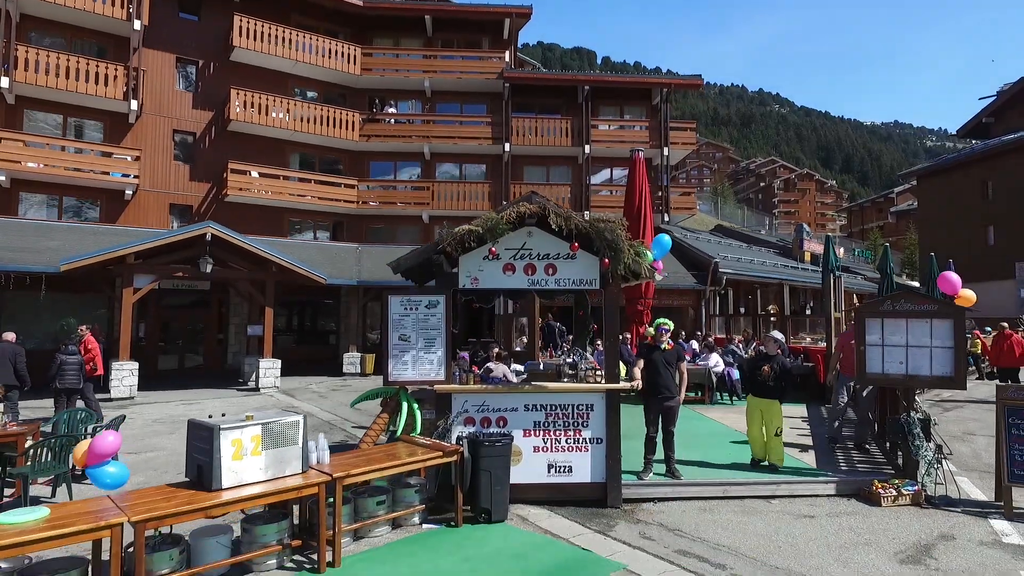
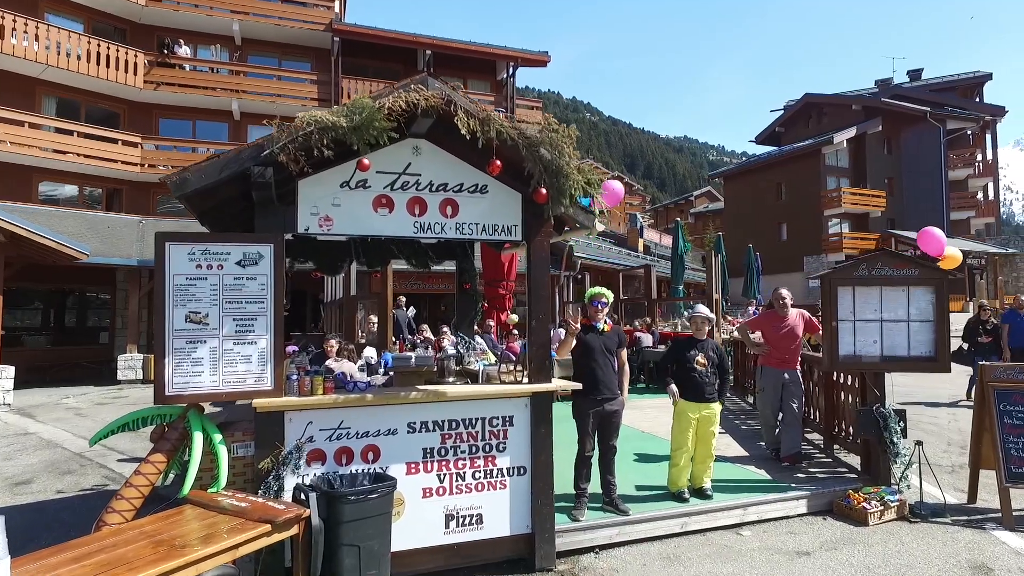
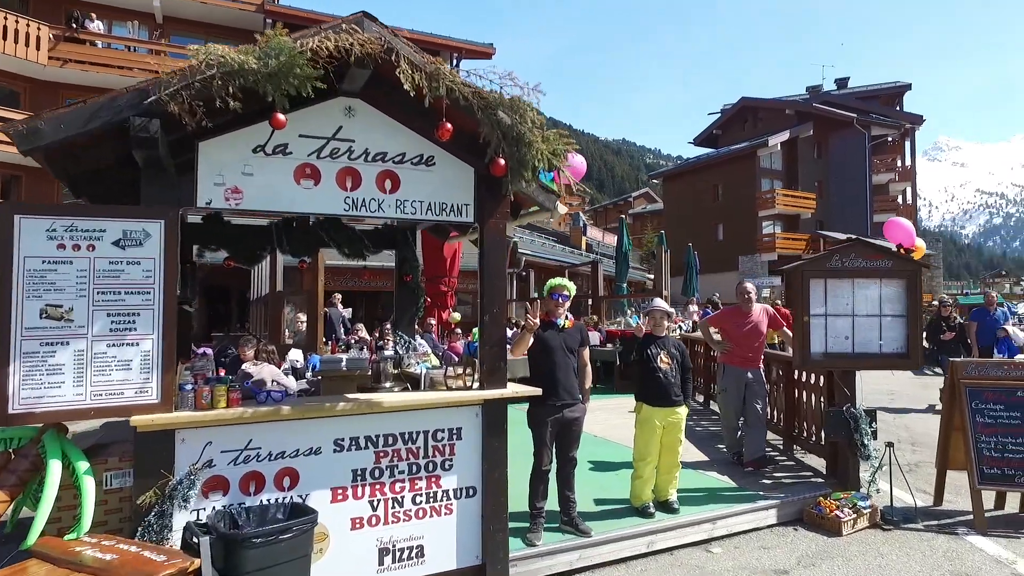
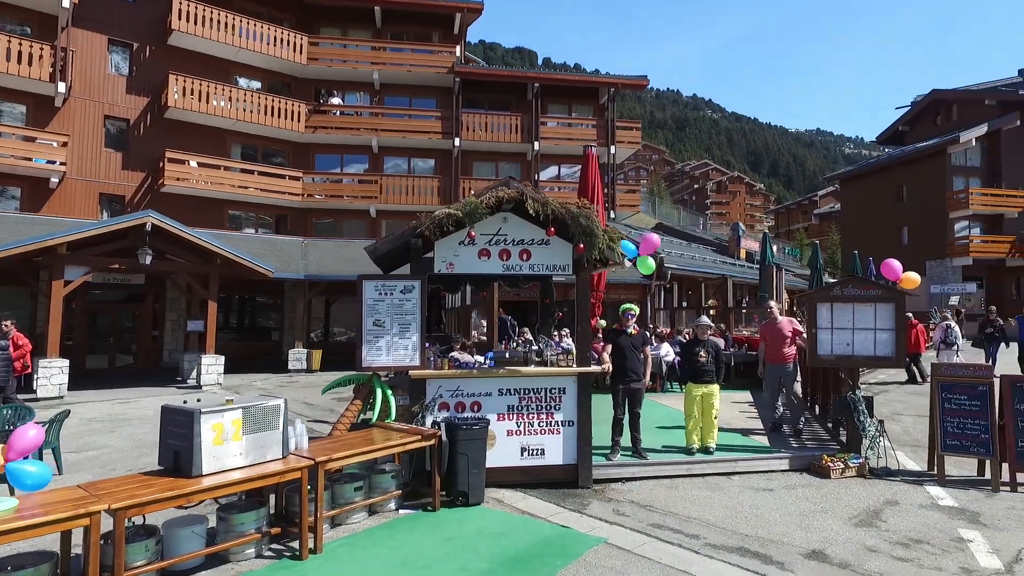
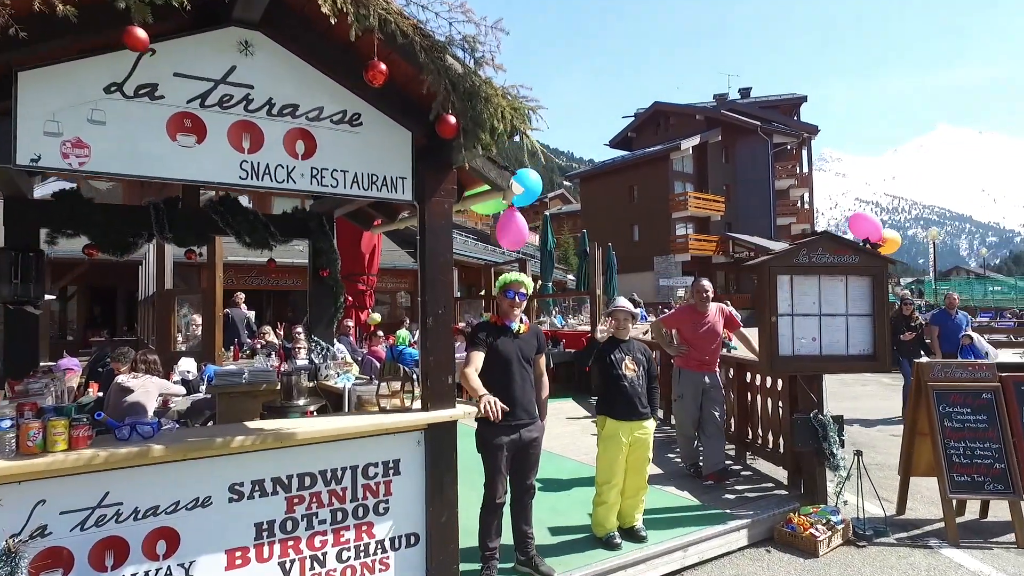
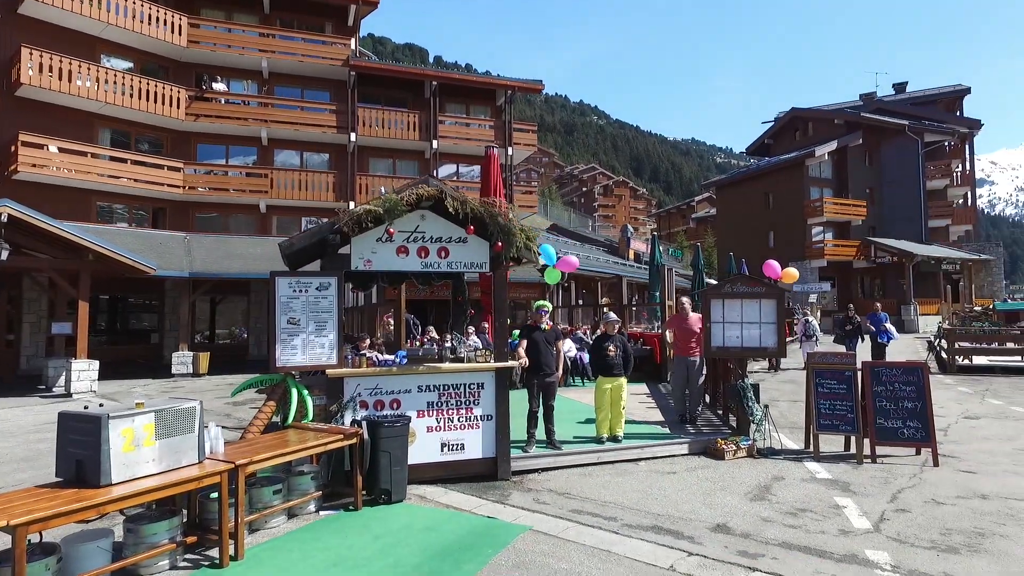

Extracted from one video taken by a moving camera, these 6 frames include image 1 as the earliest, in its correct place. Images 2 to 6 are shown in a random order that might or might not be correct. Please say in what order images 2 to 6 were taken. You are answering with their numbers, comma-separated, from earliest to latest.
4, 6, 2, 3, 5
